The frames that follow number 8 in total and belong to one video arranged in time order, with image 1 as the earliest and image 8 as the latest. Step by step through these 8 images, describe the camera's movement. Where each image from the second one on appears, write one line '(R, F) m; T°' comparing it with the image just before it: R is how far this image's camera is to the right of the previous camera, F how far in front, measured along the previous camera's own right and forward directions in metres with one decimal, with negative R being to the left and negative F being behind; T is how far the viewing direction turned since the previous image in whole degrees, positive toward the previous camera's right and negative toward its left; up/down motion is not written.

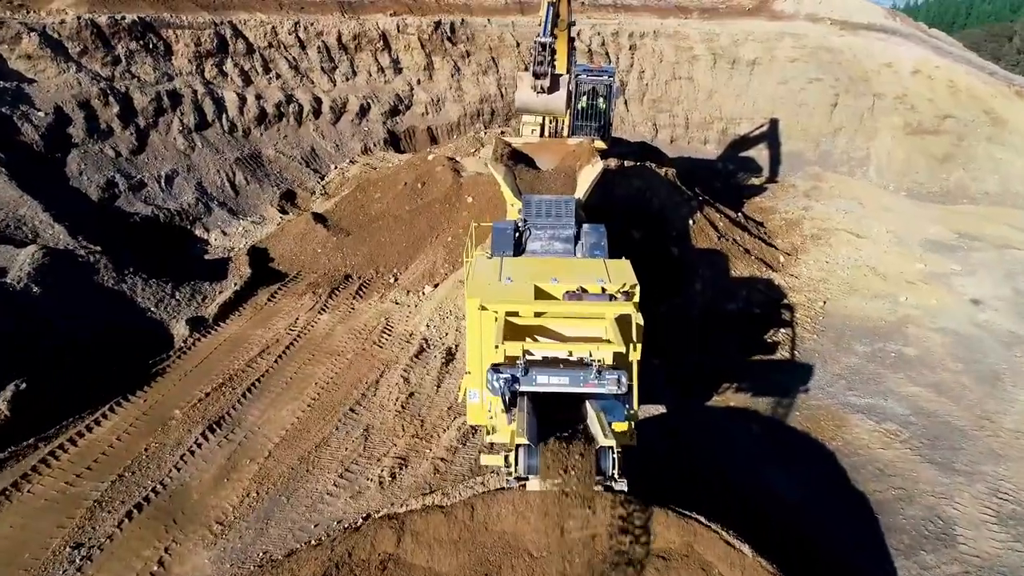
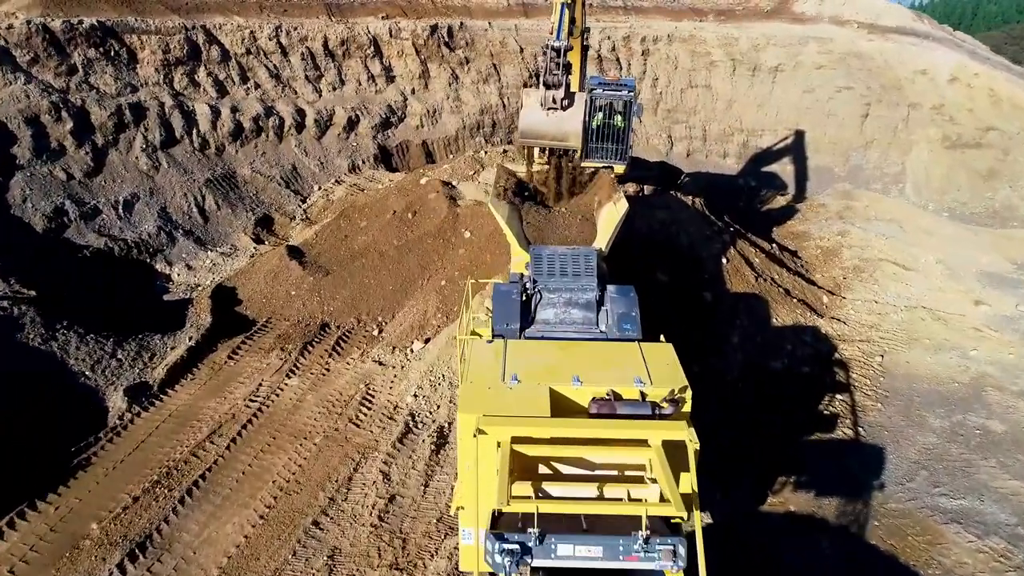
(0.0, +1.6) m; 0°
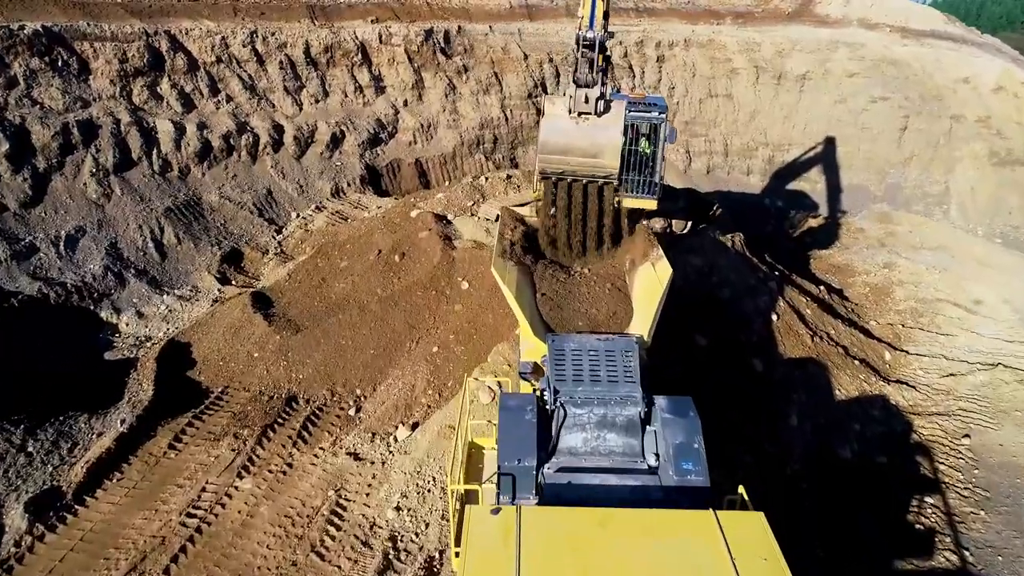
(-0.1, +1.7) m; 0°
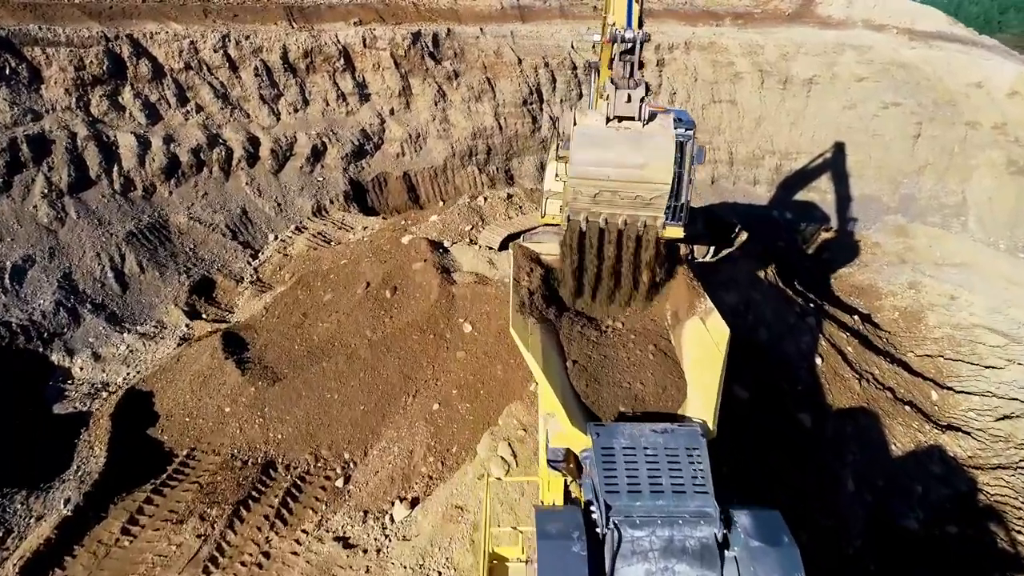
(-0.3, +1.1) m; +1°
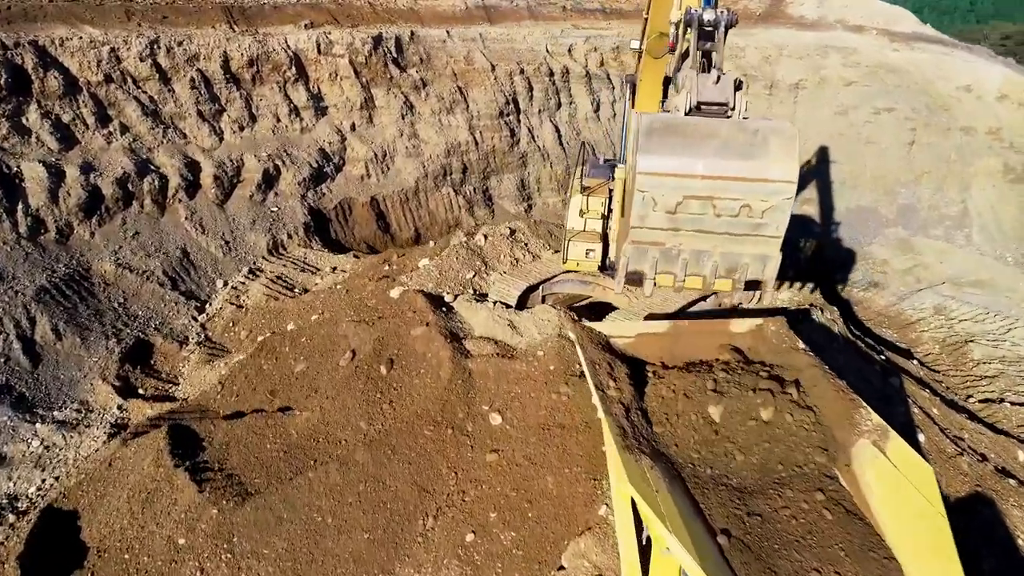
(-0.8, +1.6) m; +5°
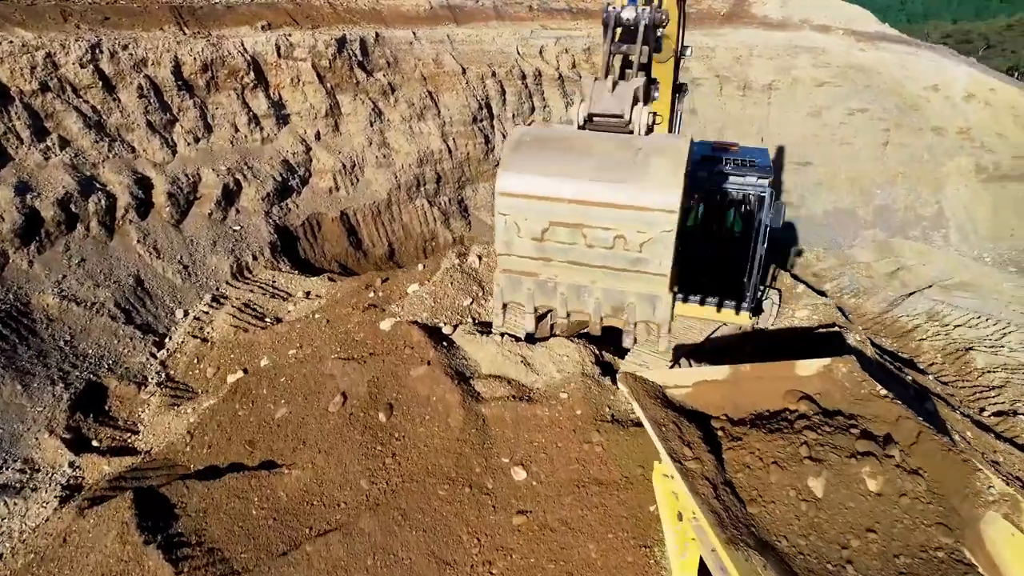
(-0.5, +0.7) m; +4°
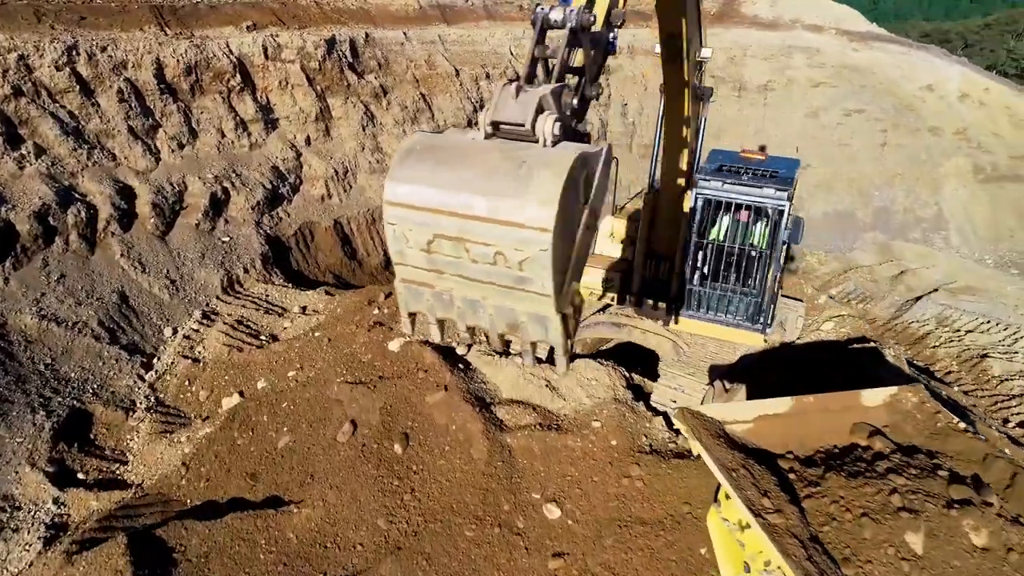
(-0.3, +0.4) m; +2°
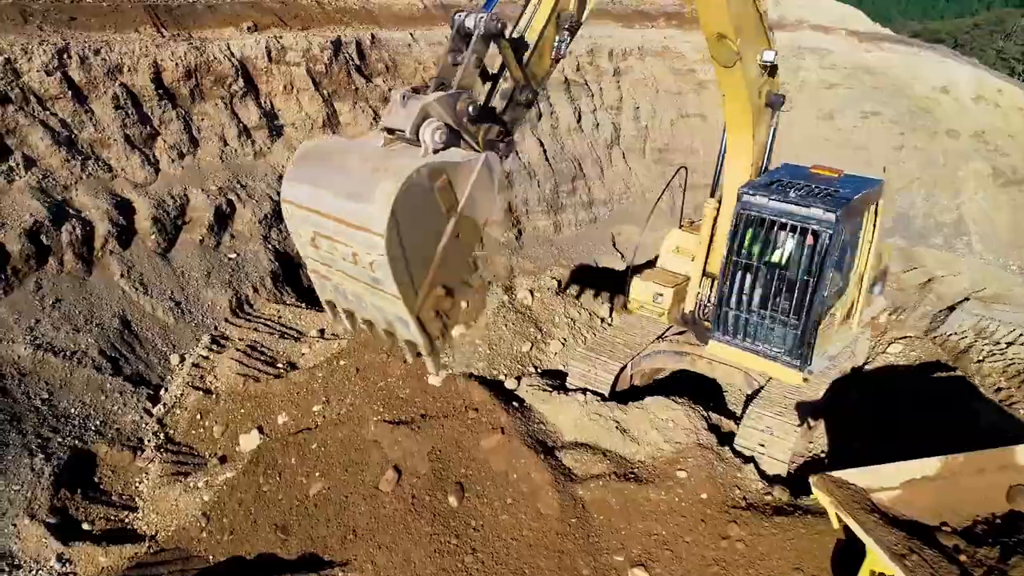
(-0.6, +0.6) m; +1°
